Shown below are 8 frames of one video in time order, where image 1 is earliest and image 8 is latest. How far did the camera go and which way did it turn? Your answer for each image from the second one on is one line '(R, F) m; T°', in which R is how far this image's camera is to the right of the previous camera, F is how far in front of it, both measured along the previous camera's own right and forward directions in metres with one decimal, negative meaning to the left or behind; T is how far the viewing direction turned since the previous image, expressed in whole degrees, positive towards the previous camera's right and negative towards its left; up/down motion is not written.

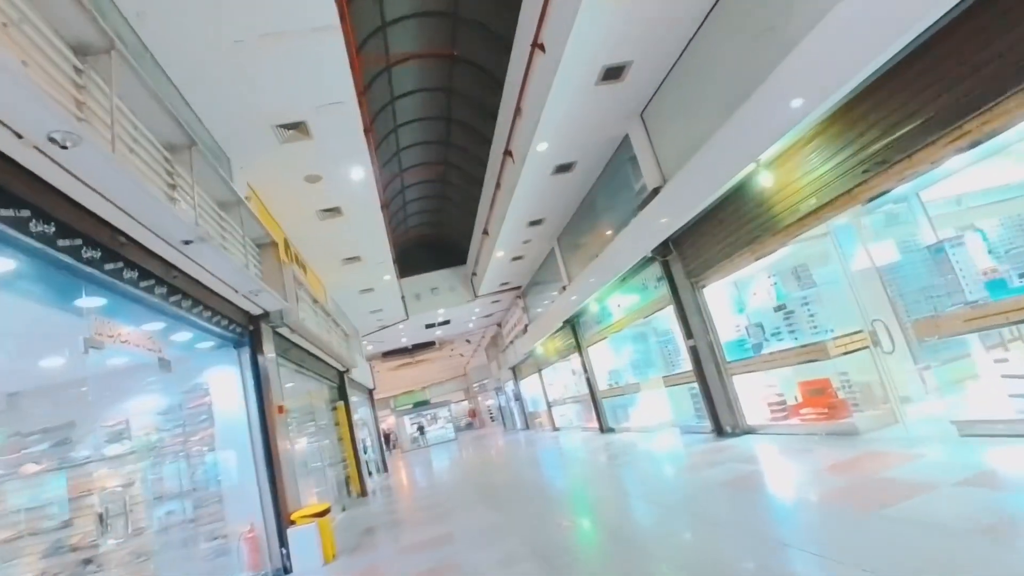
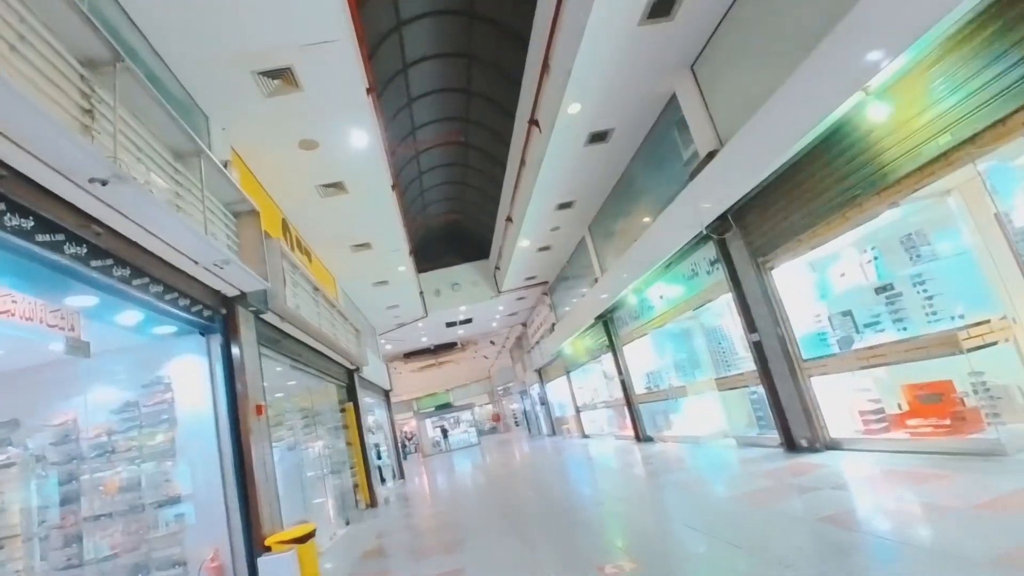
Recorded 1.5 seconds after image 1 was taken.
(0.0, +0.9) m; -2°
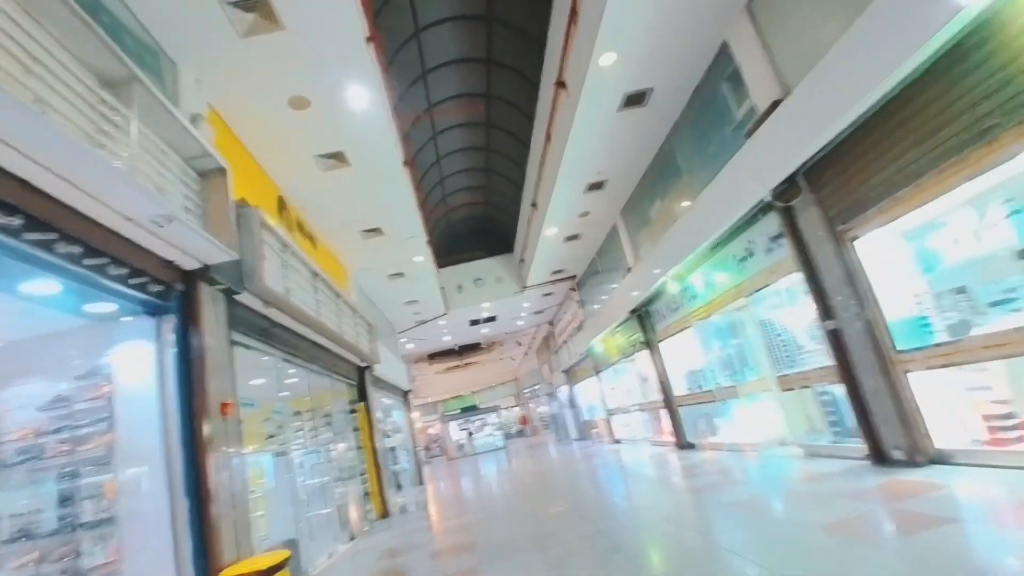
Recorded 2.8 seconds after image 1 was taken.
(0.0, +0.8) m; -2°
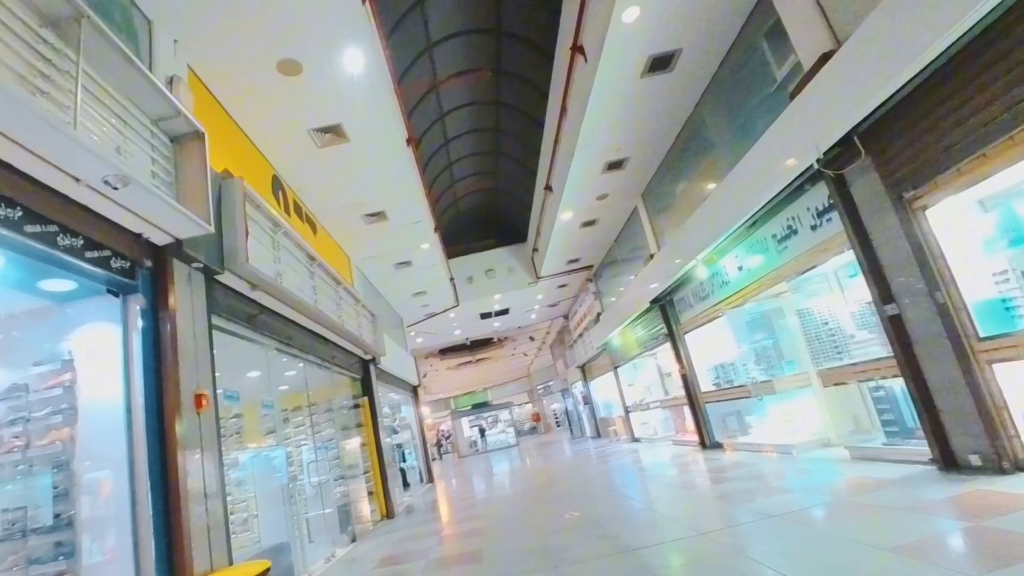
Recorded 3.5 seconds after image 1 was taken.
(0.0, +0.5) m; -1°
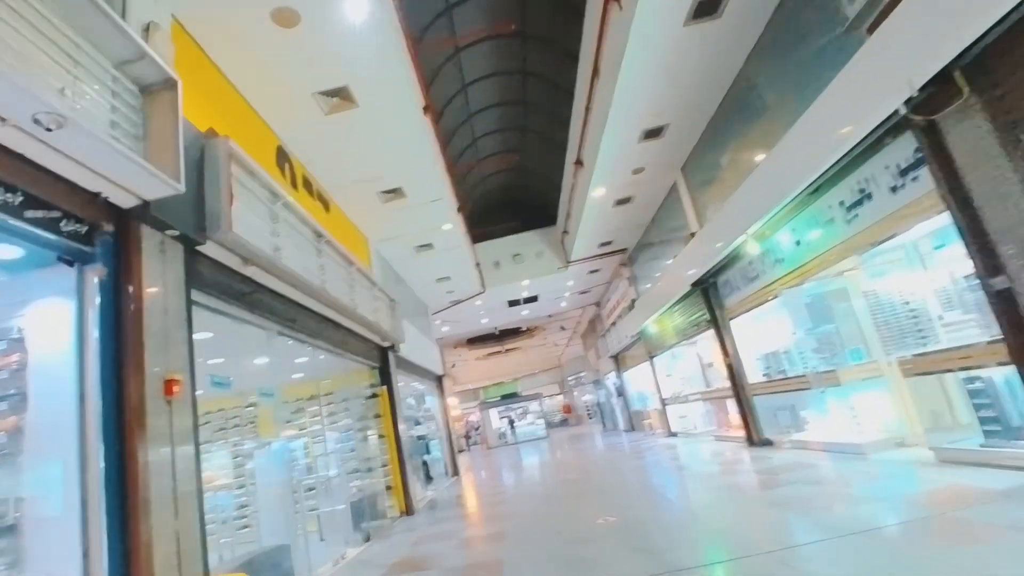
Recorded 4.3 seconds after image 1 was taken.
(0.0, +0.5) m; -2°
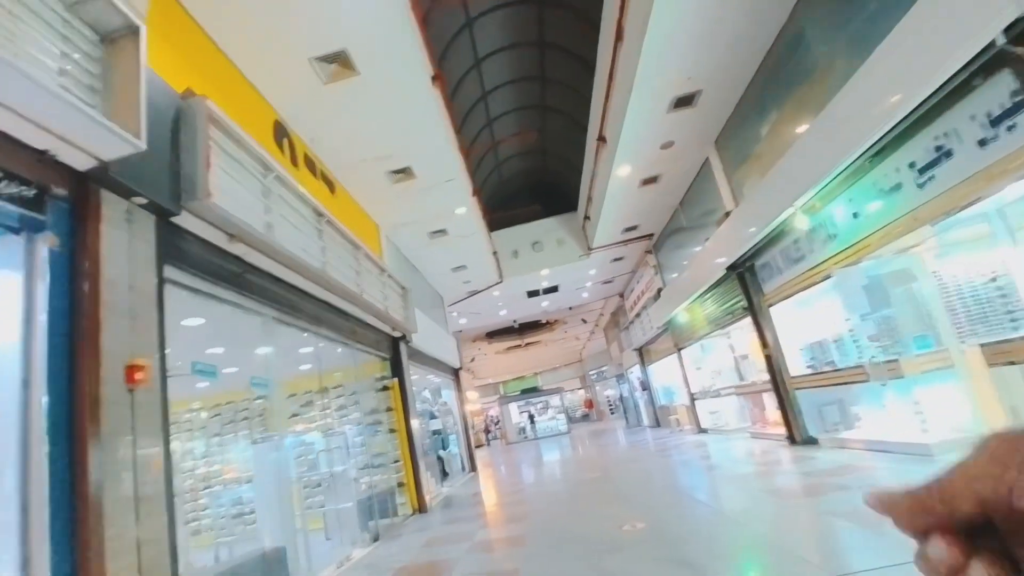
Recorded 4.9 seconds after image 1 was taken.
(0.0, +0.4) m; -1°
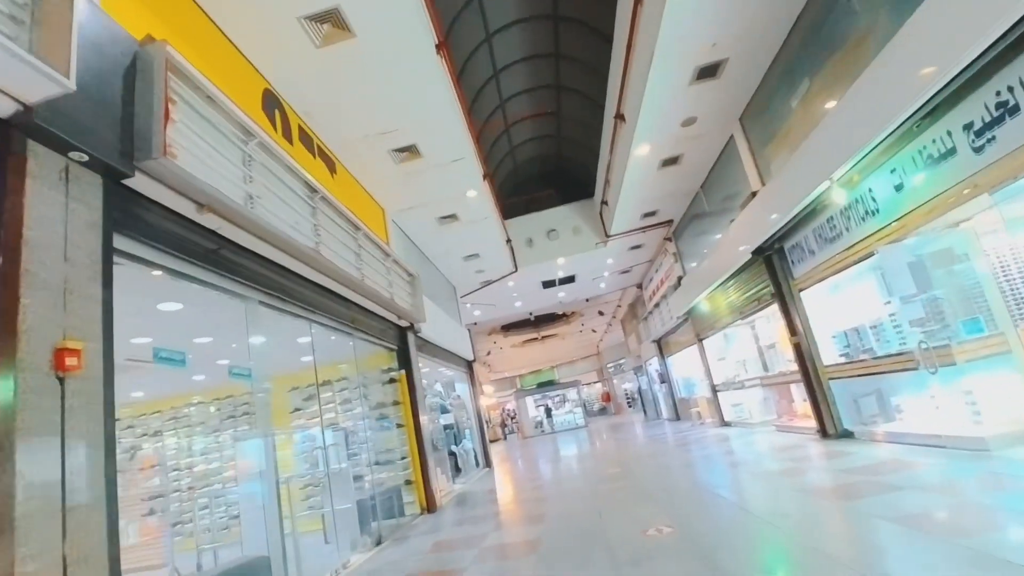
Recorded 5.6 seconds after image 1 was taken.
(0.0, +0.3) m; -1°
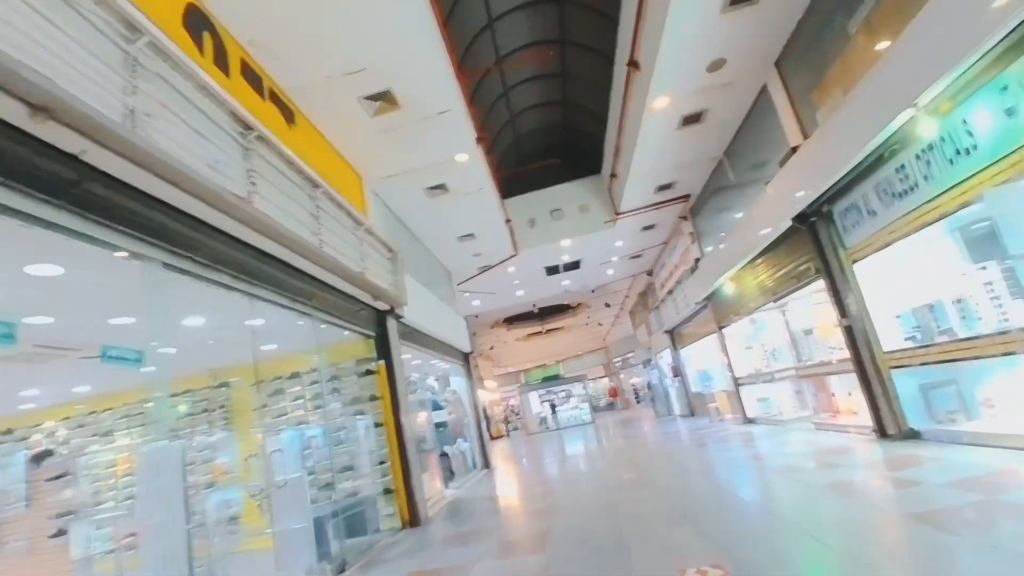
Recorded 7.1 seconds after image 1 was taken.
(+0.1, +0.8) m; 0°
